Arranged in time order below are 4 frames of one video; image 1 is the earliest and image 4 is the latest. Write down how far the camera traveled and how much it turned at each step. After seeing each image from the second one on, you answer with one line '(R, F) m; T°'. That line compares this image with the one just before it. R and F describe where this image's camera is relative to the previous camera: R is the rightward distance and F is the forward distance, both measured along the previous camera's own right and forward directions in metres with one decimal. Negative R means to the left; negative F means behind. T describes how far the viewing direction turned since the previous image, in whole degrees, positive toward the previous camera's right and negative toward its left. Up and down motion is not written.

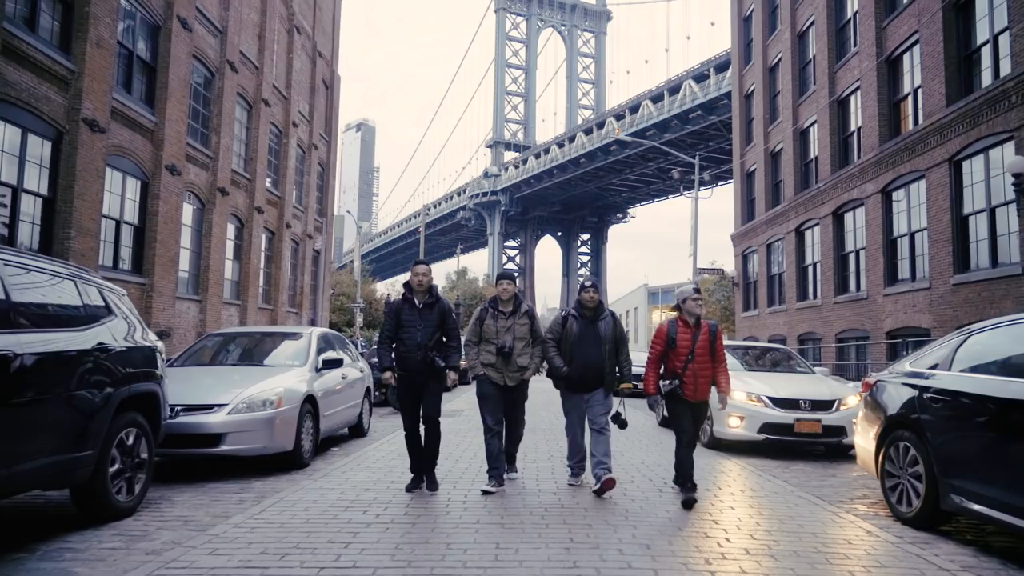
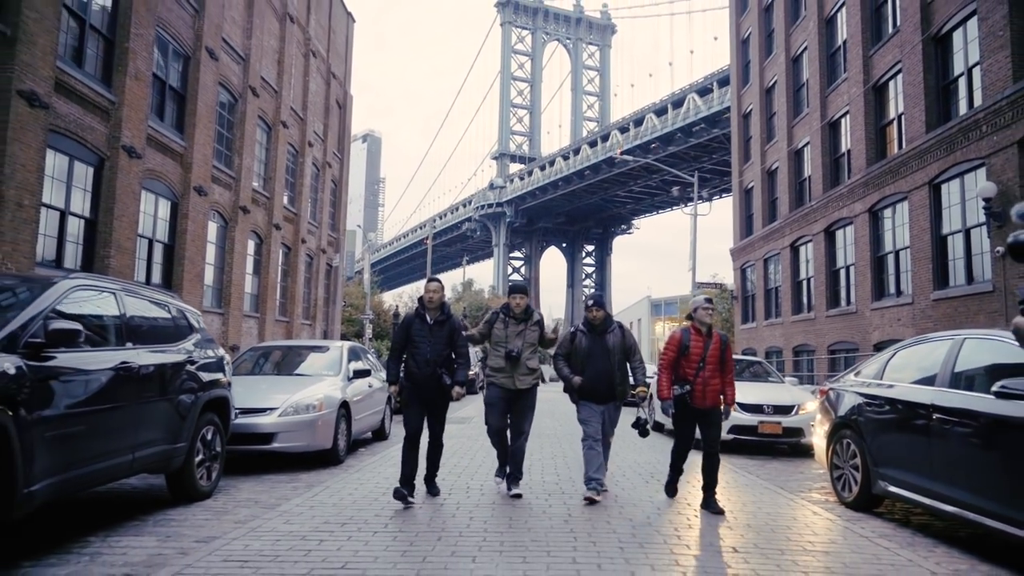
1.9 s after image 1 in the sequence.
(0.0, -1.0) m; 0°
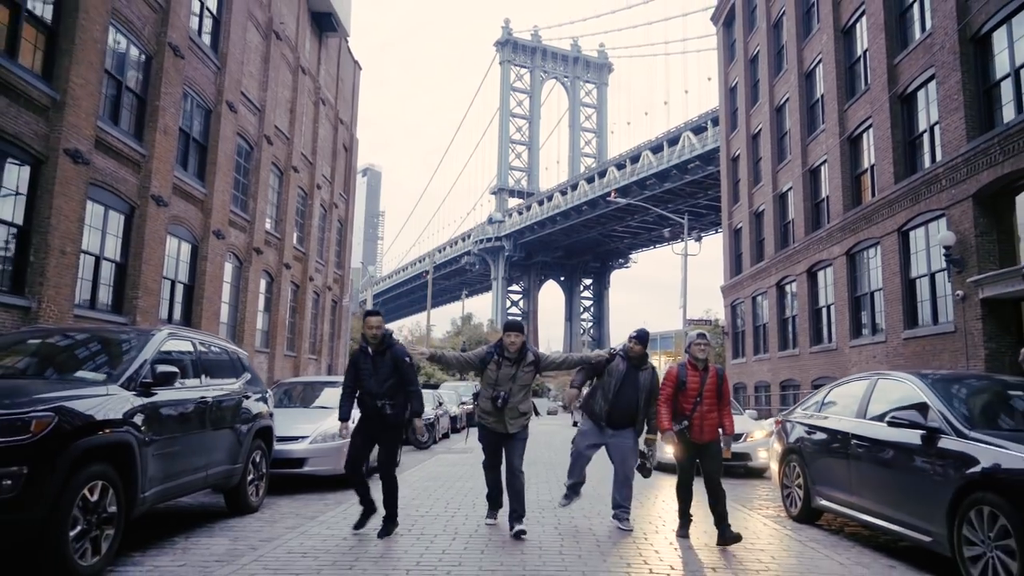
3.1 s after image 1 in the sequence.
(0.0, -1.1) m; 0°
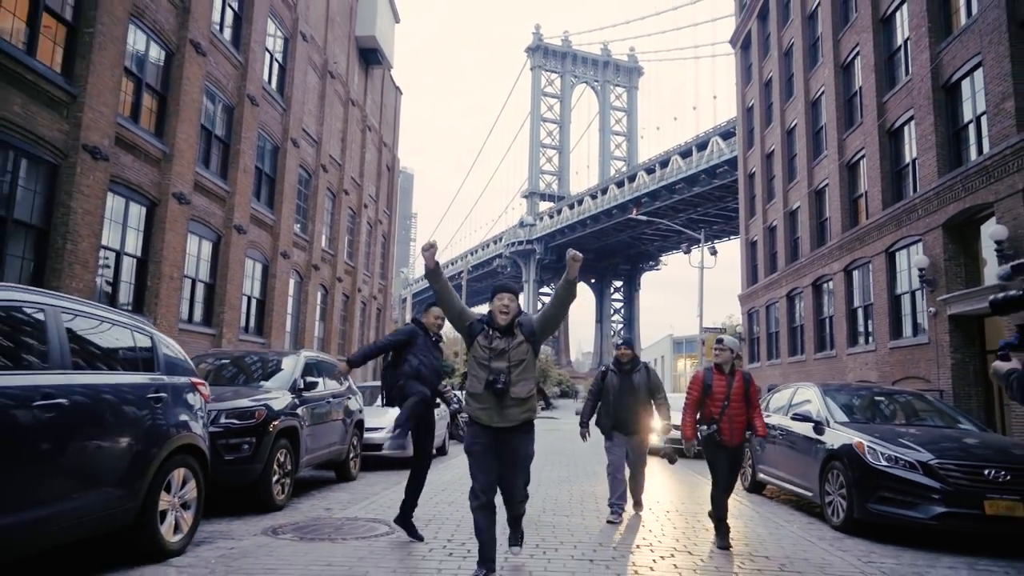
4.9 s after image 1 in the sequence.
(+0.1, -2.5) m; -2°
